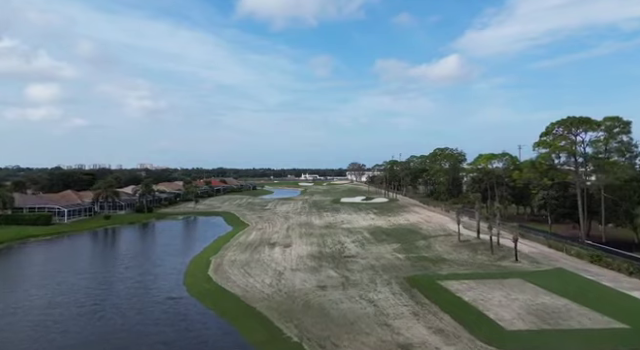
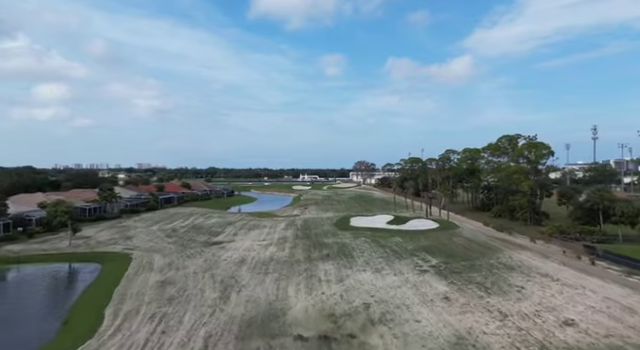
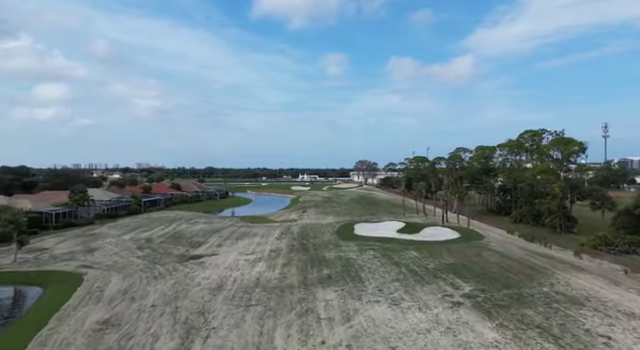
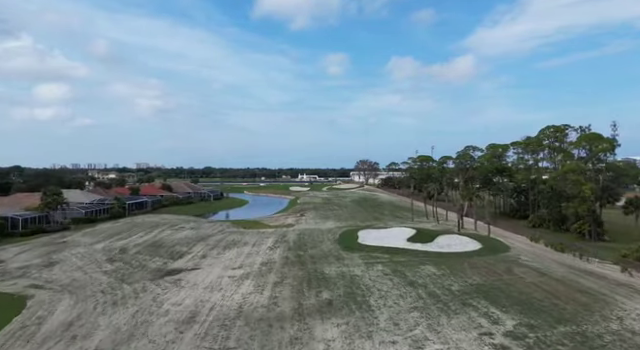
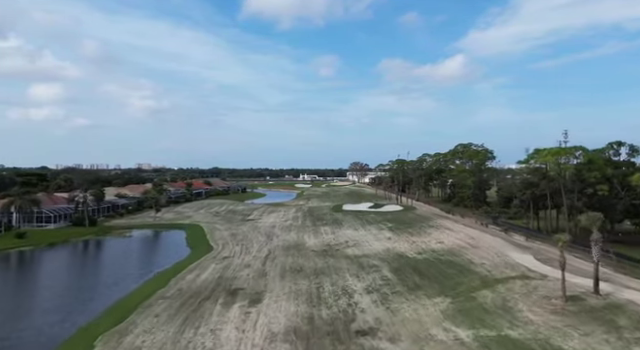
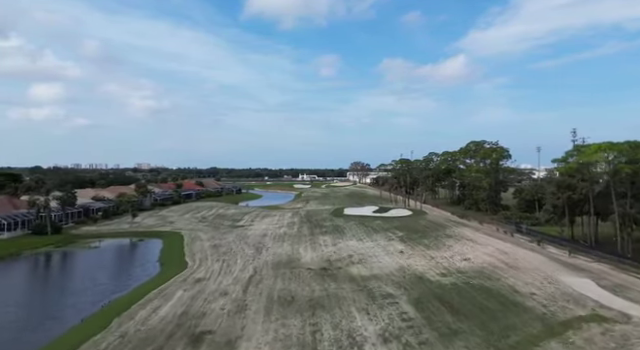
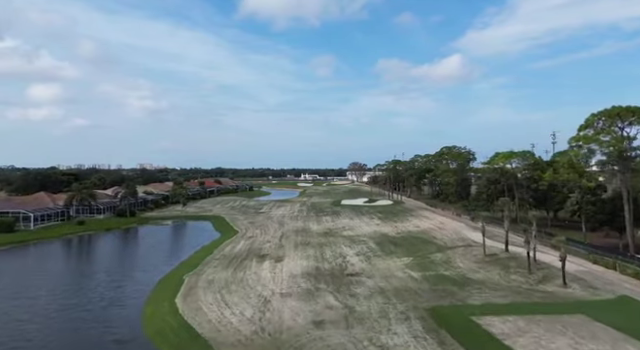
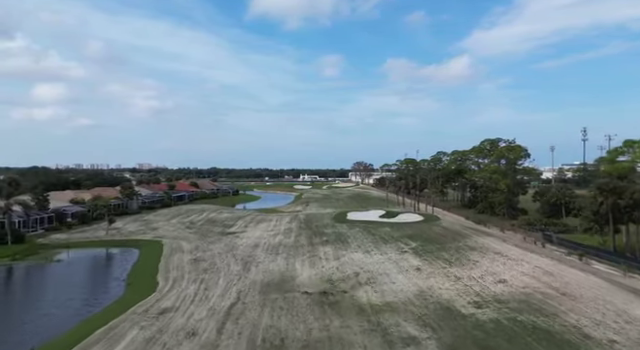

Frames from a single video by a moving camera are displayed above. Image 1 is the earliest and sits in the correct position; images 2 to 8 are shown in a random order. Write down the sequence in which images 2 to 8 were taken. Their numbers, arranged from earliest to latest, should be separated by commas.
7, 5, 6, 8, 2, 3, 4
